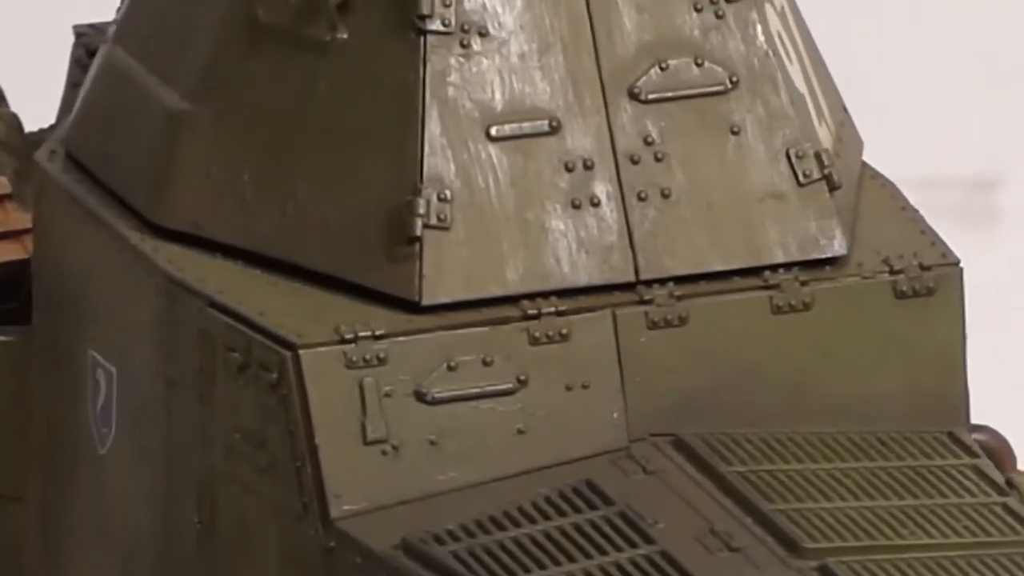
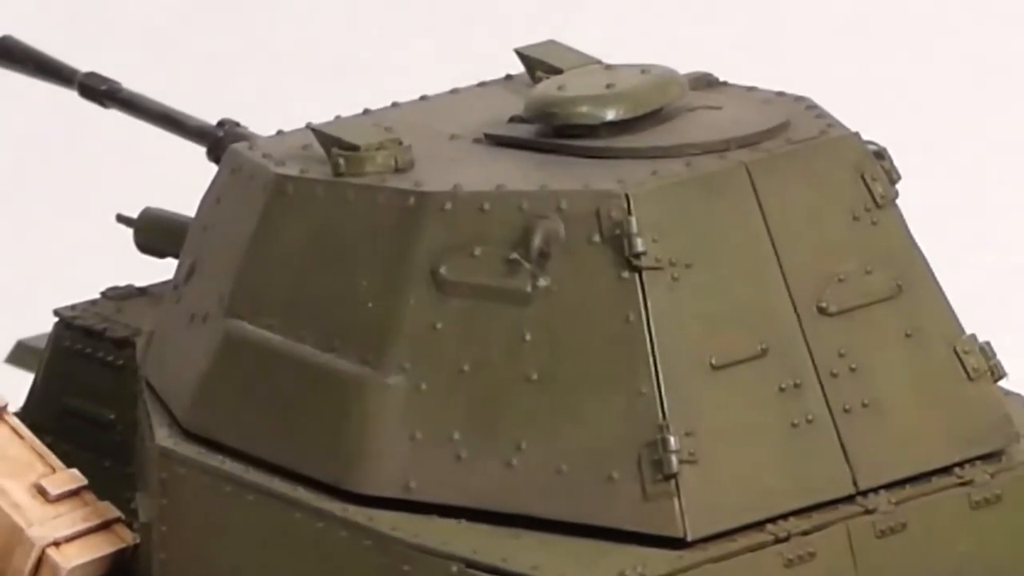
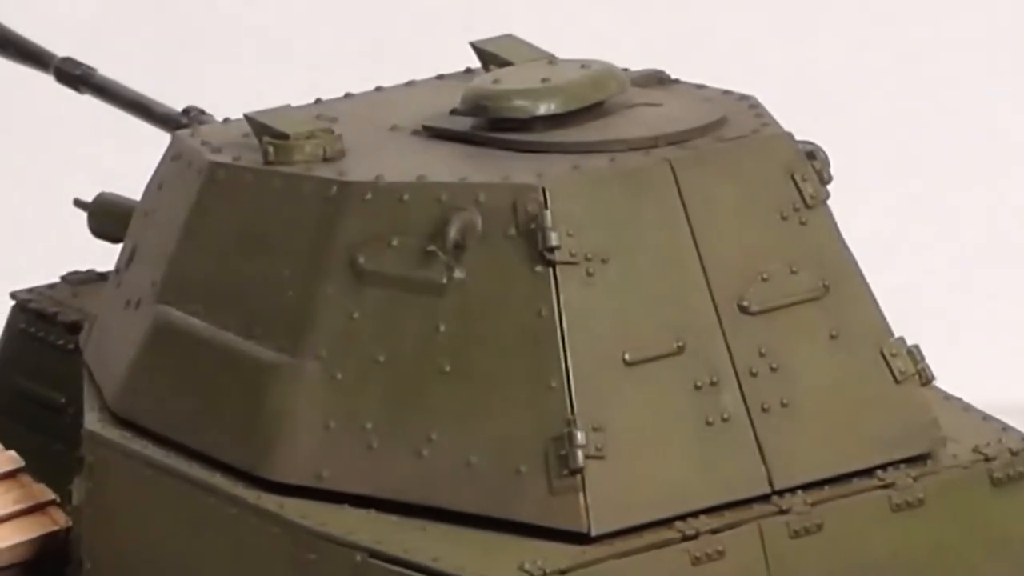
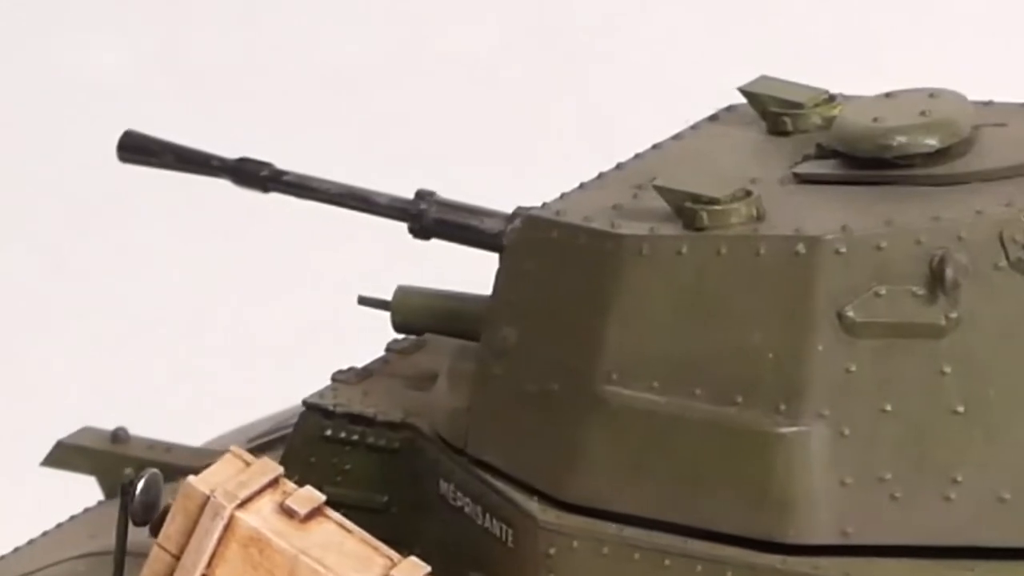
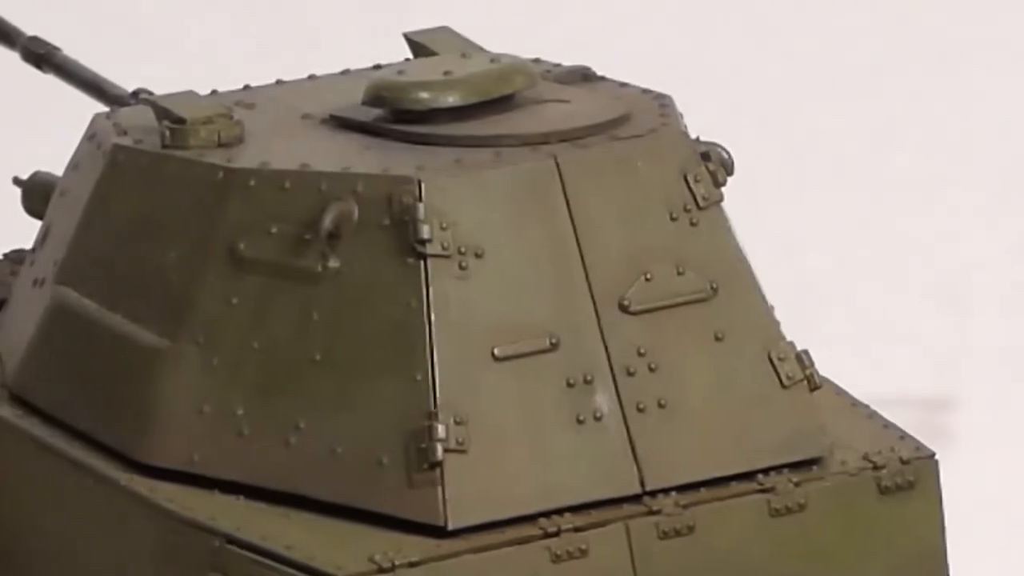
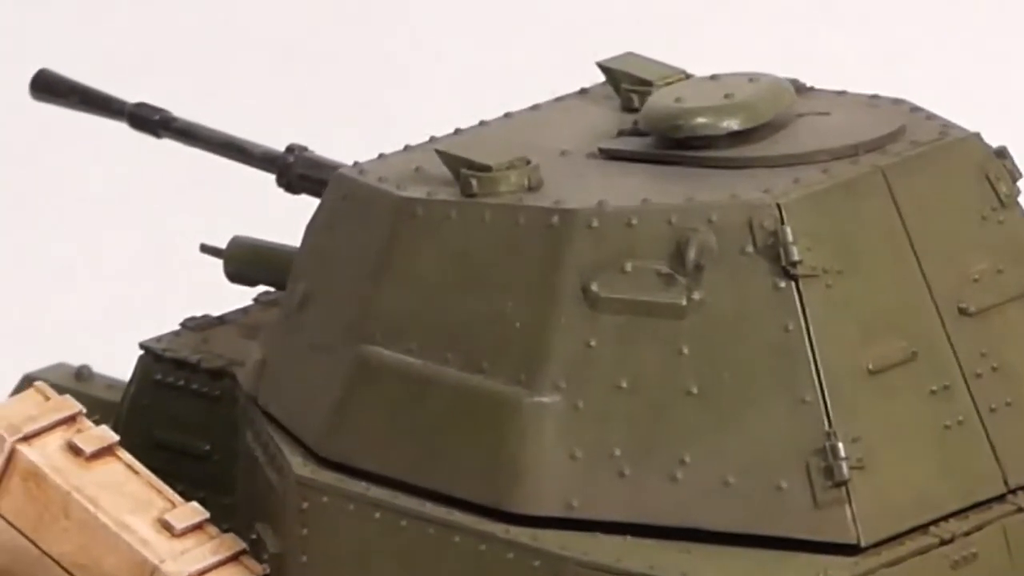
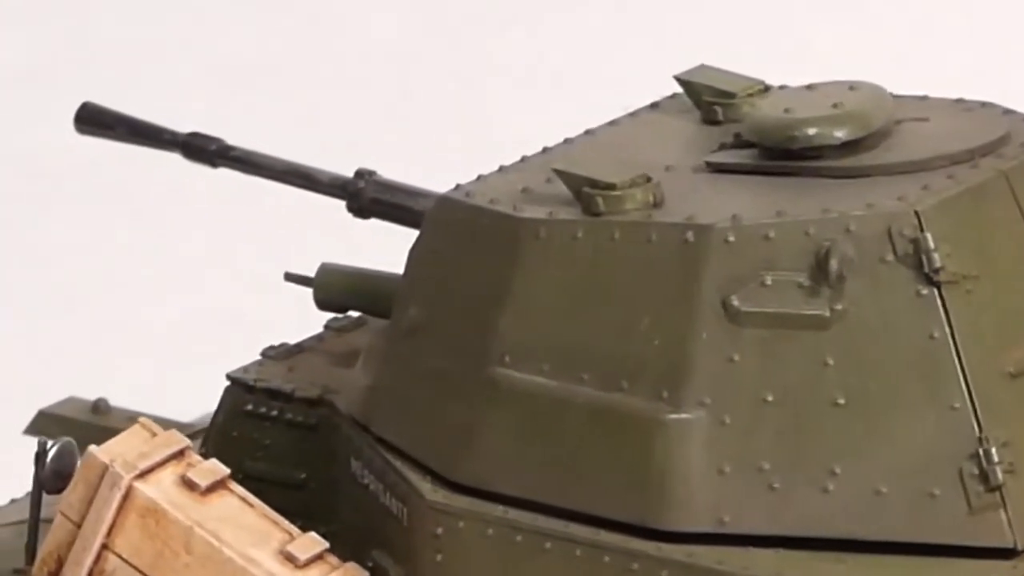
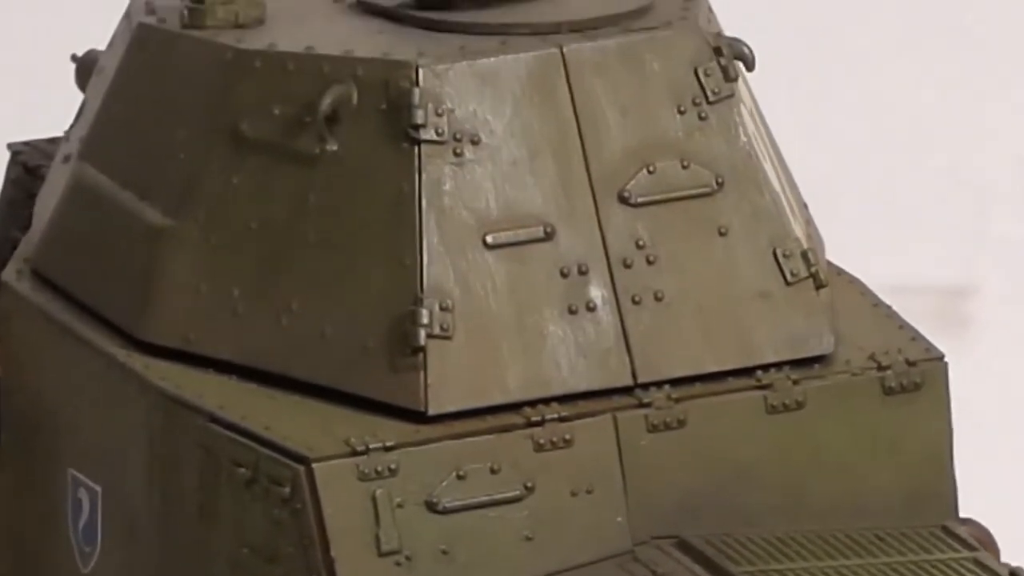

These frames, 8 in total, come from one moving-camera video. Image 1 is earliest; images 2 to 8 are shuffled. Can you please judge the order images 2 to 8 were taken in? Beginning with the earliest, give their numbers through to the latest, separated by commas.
8, 5, 3, 2, 6, 7, 4
